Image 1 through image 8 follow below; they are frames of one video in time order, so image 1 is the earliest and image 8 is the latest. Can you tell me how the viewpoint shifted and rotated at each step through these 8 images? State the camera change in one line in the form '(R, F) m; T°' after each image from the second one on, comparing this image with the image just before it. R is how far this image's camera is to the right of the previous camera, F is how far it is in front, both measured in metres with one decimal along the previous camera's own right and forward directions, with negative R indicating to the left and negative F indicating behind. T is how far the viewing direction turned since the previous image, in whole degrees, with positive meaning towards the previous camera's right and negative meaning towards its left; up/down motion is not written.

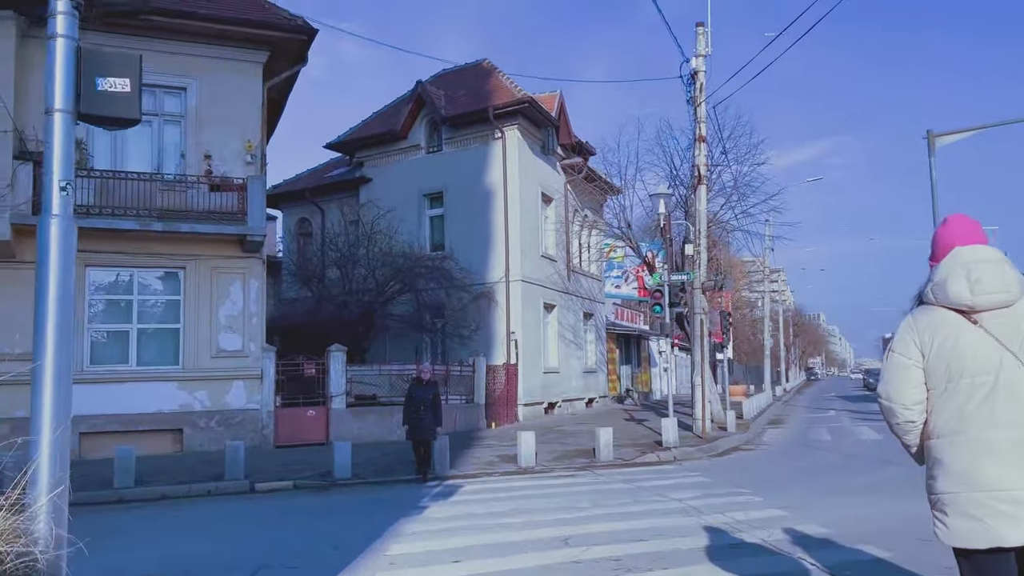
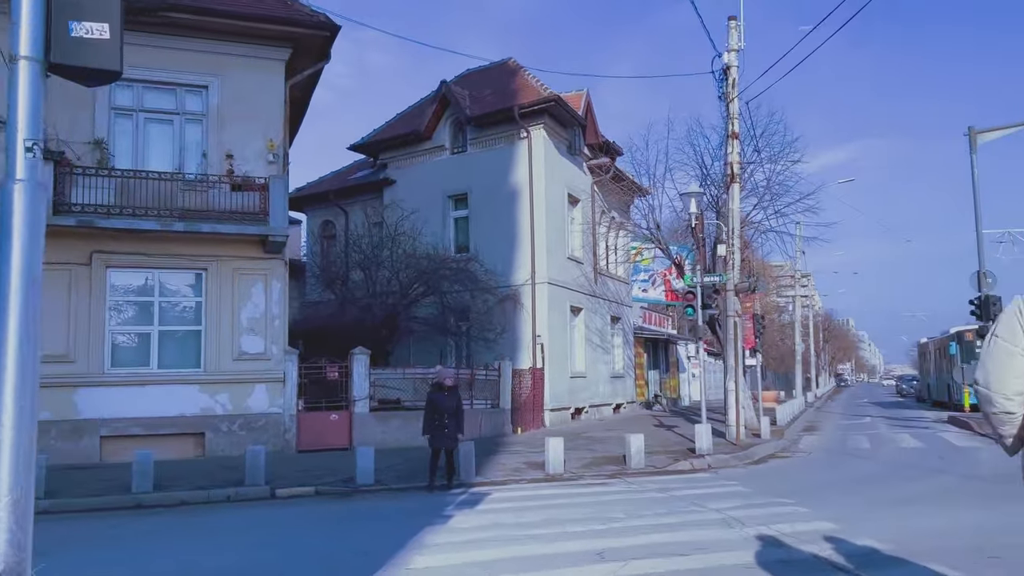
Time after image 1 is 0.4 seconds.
(-0.1, +0.5) m; -2°
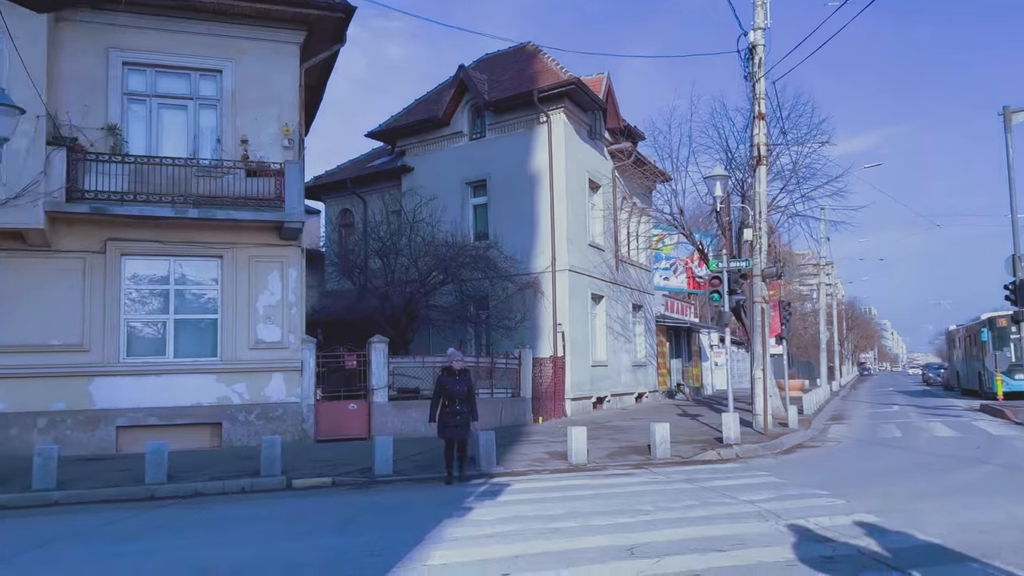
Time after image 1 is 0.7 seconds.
(0.0, +0.4) m; -1°
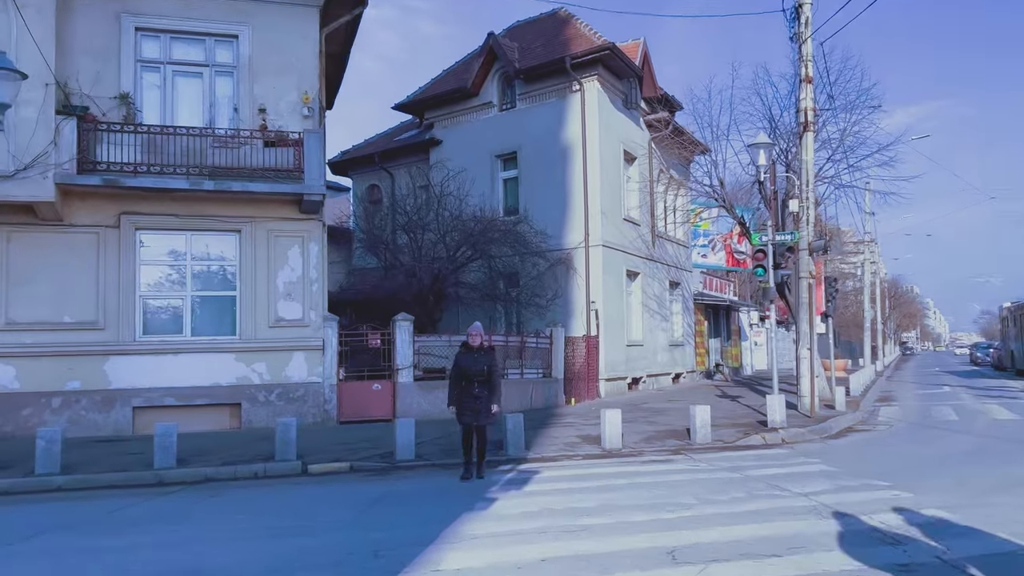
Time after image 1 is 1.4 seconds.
(+0.1, +0.9) m; -2°
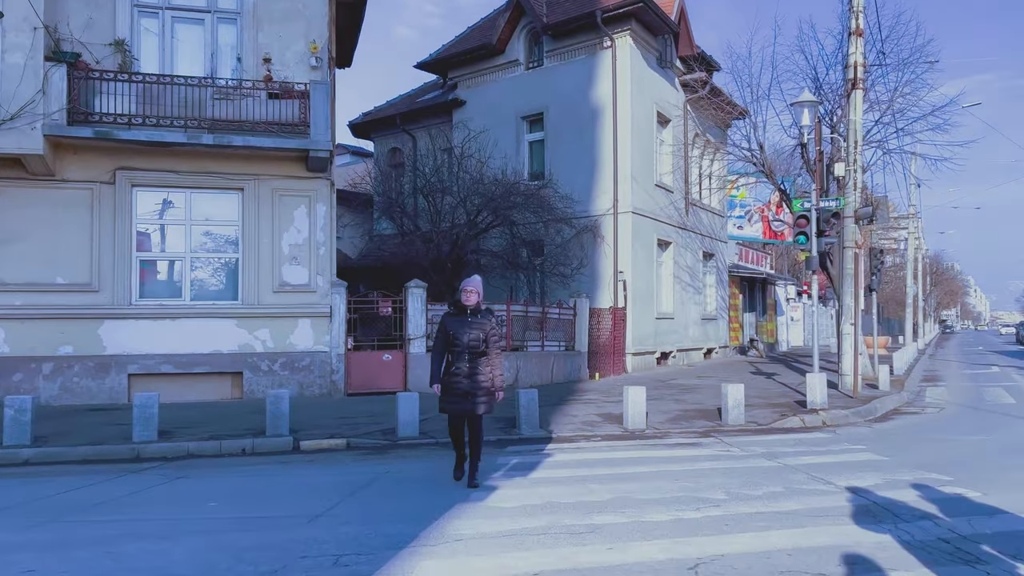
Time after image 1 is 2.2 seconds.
(+0.2, +1.1) m; -2°
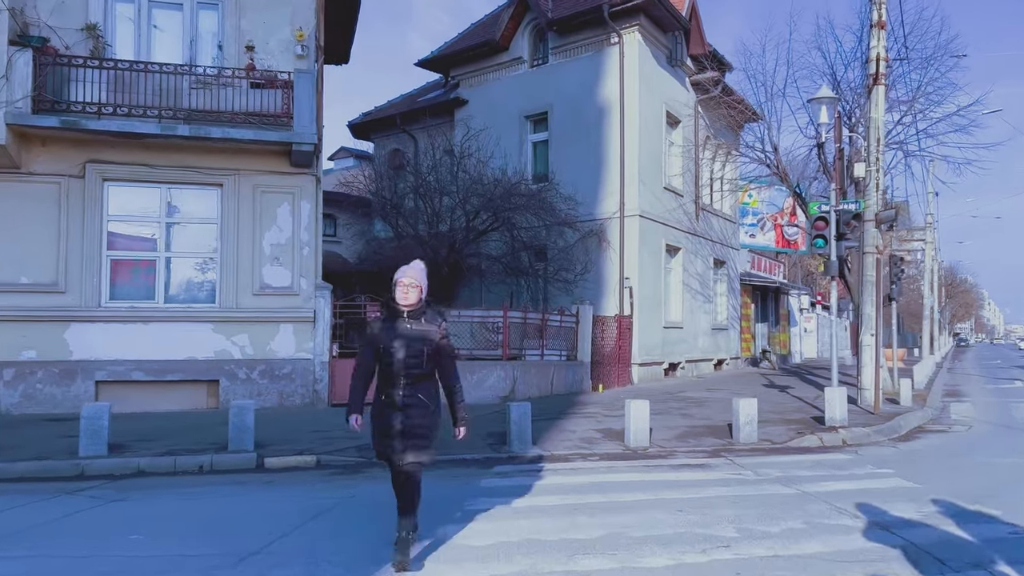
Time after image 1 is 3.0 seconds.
(+0.2, +1.0) m; -1°
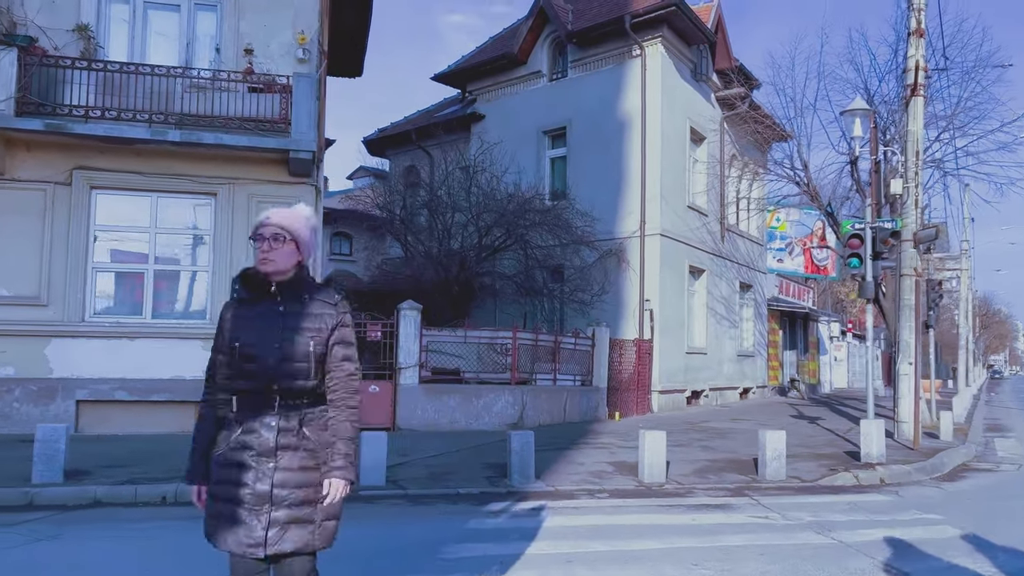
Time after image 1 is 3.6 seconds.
(+0.2, +0.9) m; -2°
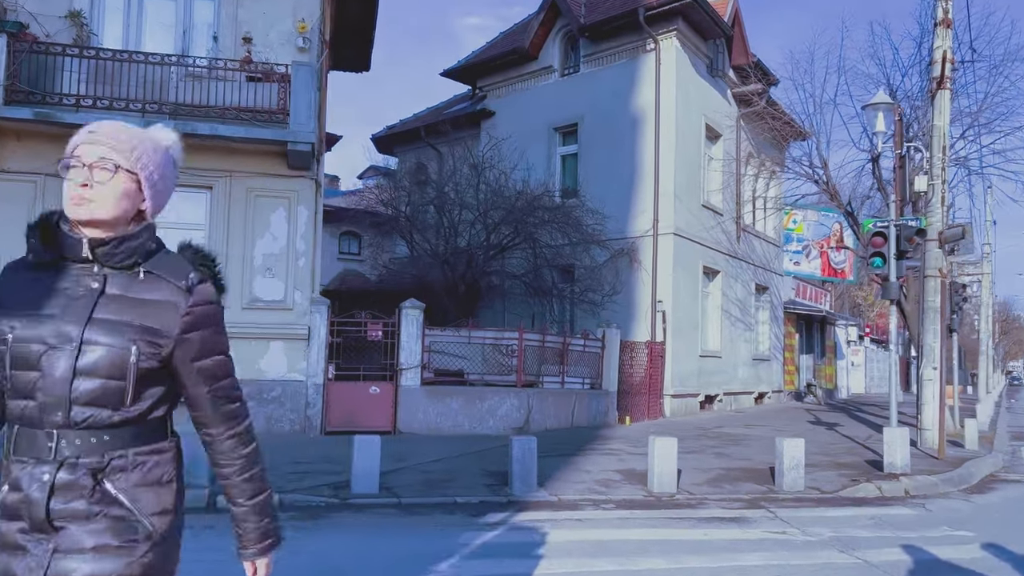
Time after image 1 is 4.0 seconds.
(+0.1, +0.5) m; -1°
